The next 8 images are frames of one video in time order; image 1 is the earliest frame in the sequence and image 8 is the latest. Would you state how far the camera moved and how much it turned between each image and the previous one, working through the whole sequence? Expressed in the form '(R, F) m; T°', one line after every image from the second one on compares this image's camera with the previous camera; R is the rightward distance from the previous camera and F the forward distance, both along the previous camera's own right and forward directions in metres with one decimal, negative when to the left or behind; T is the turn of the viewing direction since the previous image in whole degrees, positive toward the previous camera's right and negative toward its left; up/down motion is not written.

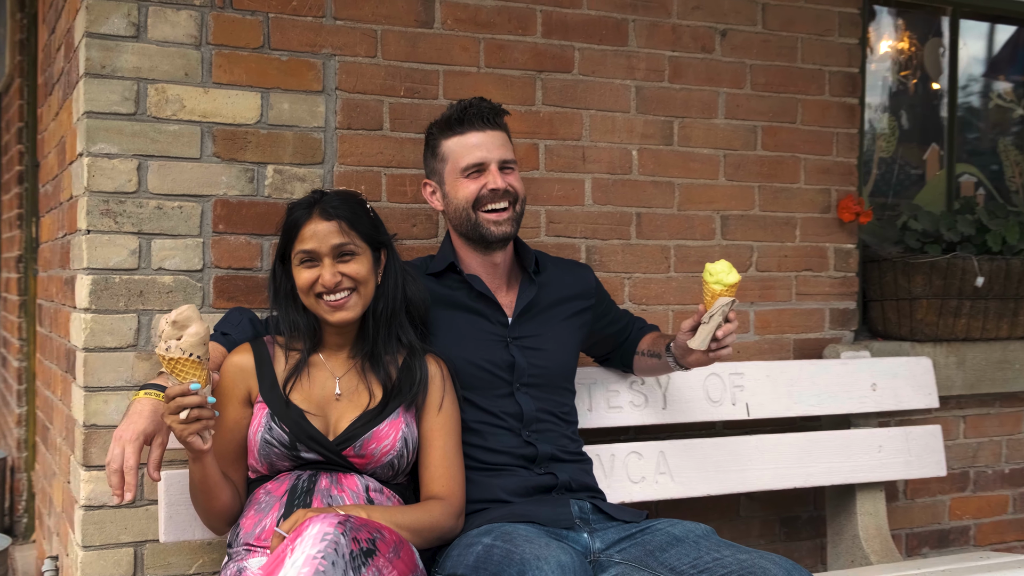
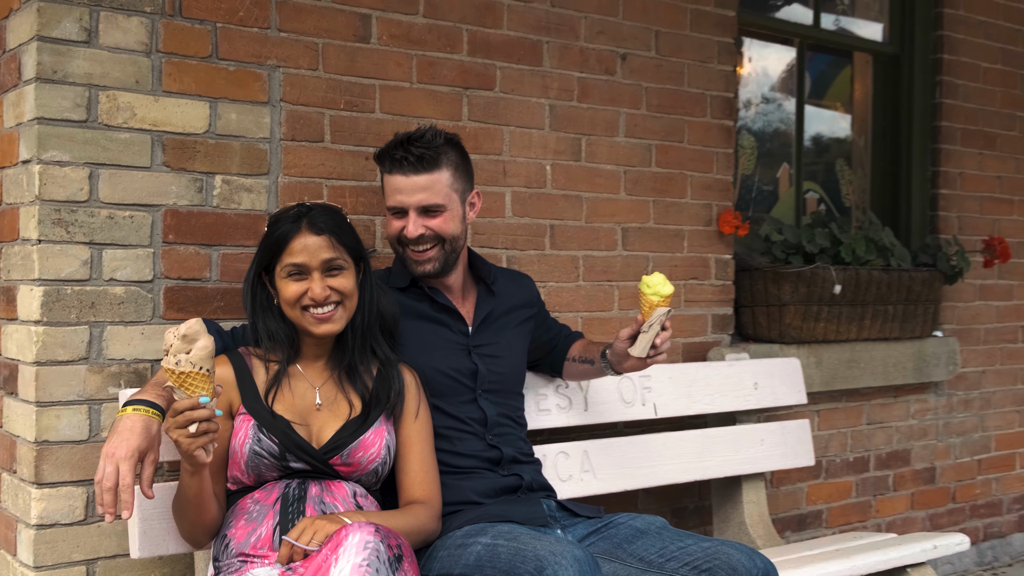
(-0.4, -0.1) m; +12°
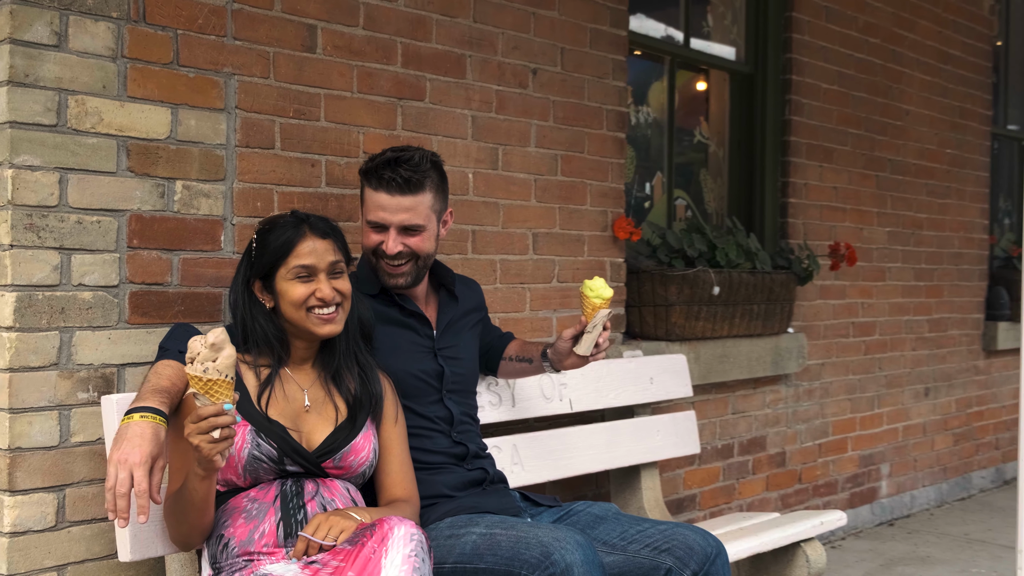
(-0.4, -0.1) m; +11°
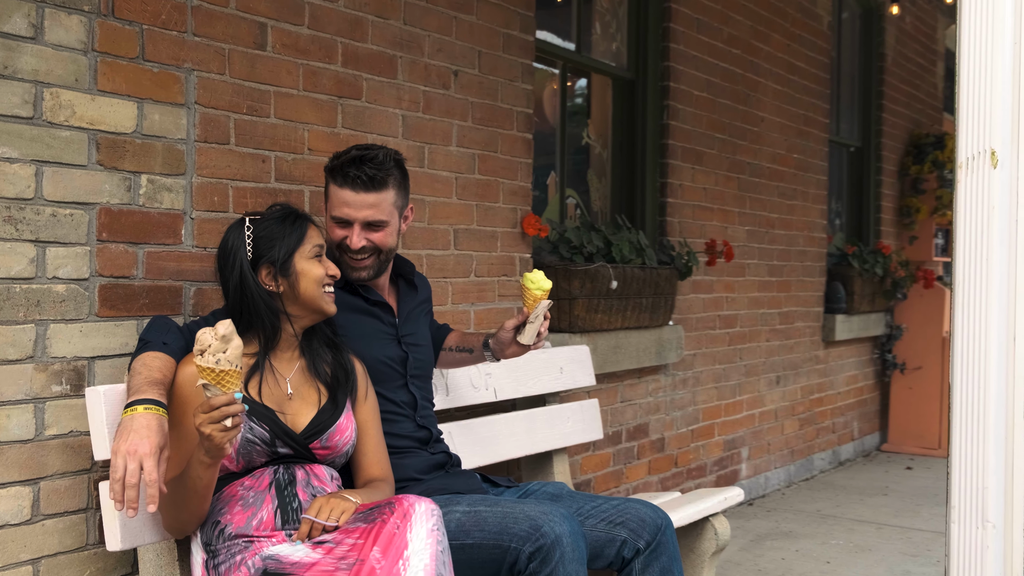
(-0.3, -0.1) m; +9°
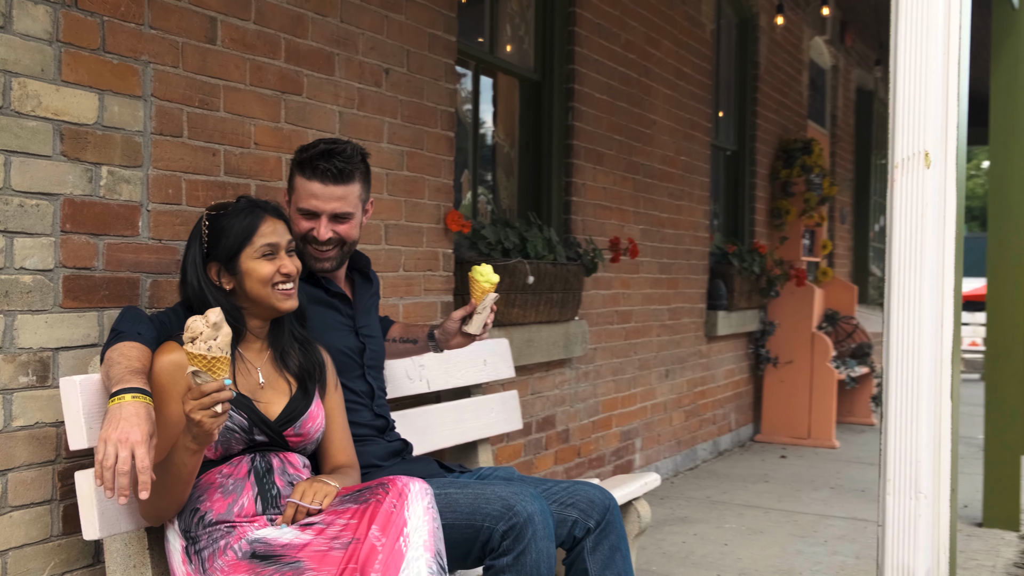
(-0.2, -0.1) m; +7°
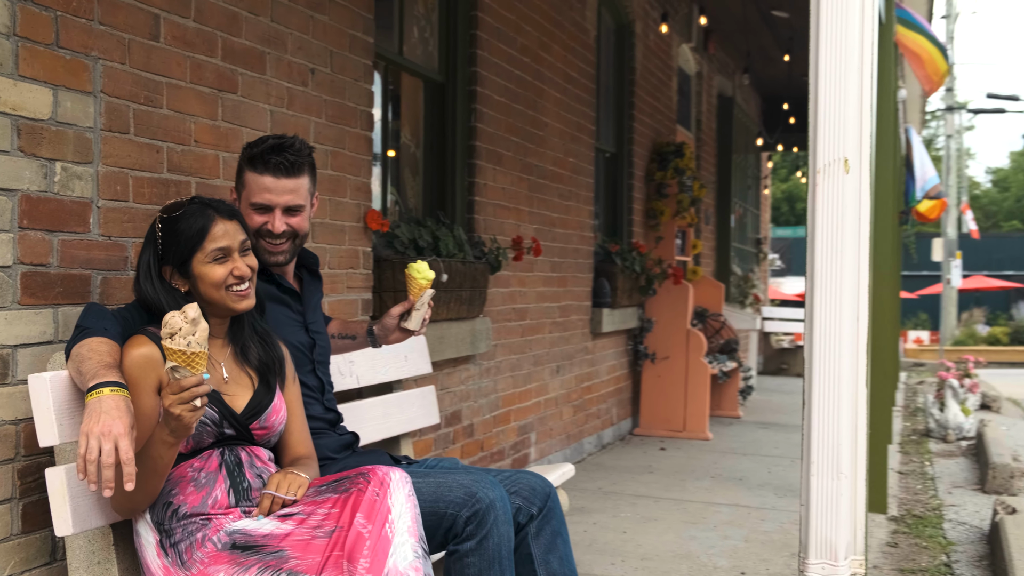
(-0.2, -0.1) m; +7°
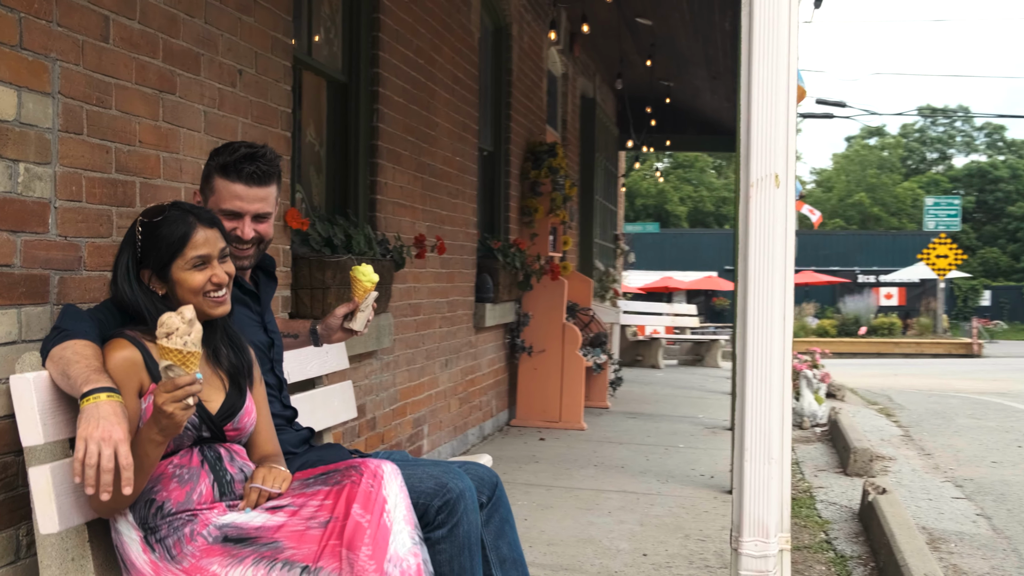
(-0.3, -0.1) m; +8°
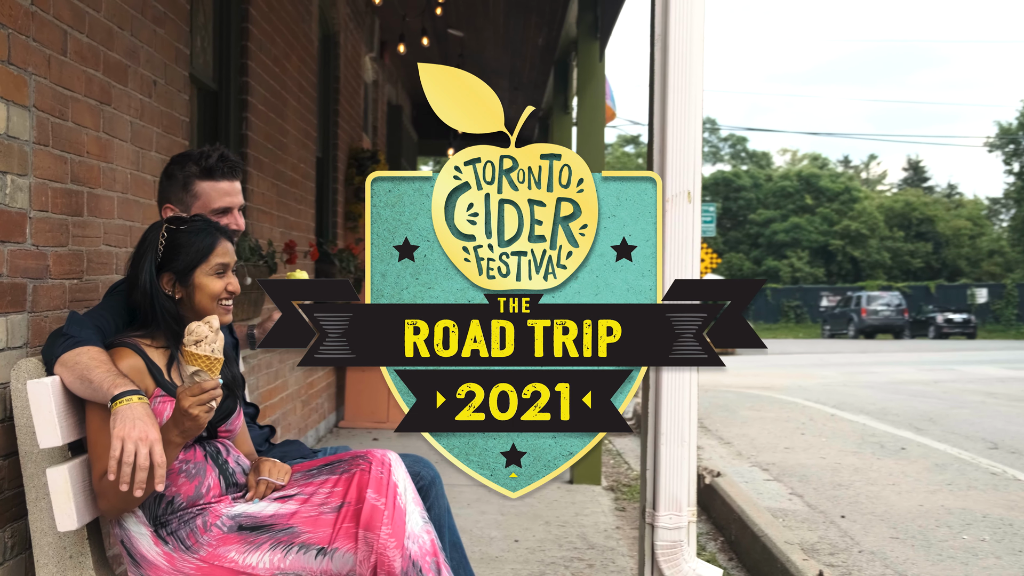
(-0.5, -0.2) m; +12°
